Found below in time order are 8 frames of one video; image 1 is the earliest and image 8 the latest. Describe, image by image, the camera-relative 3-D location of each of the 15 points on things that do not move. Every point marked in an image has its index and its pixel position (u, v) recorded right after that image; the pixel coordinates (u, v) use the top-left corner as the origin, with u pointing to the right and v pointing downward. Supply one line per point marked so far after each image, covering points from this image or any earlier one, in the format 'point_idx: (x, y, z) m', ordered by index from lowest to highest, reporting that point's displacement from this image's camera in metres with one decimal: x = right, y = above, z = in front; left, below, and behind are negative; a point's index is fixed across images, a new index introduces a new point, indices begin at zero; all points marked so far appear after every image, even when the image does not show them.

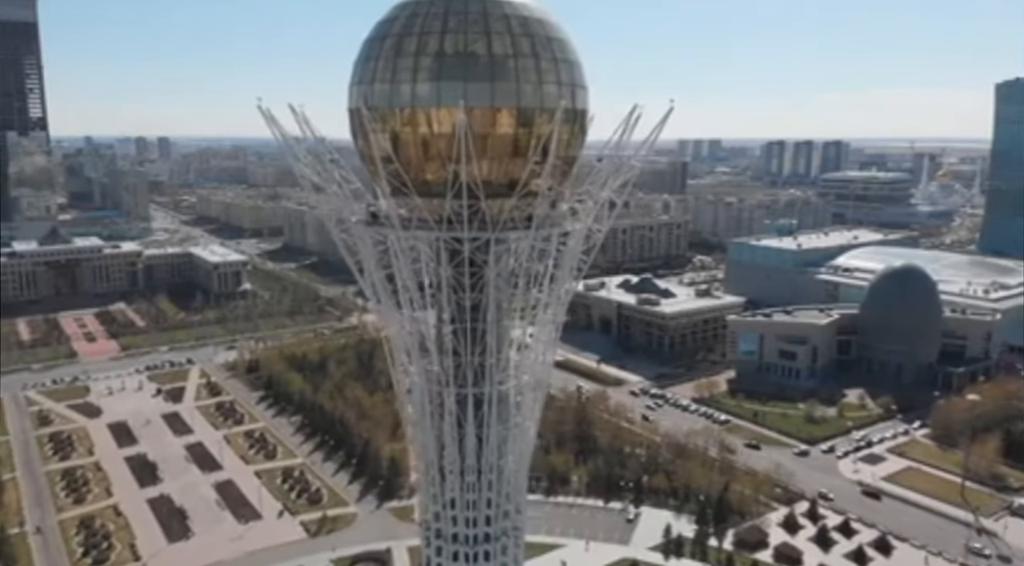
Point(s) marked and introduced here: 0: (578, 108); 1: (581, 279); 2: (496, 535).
0: (+0.8, +2.5, +11.0) m
1: (+0.9, +0.1, +12.1) m
2: (-0.3, -4.0, +12.1) m
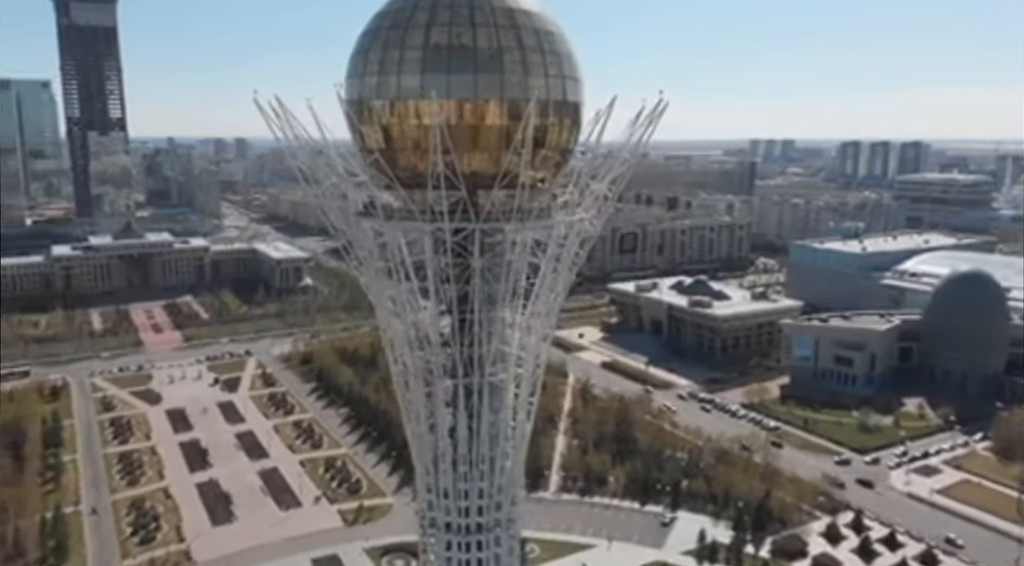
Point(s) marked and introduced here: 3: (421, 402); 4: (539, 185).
0: (+0.8, +2.6, +10.9) m
1: (+0.9, +0.2, +12.0) m
2: (-0.4, -3.9, +12.1) m
3: (-1.4, -1.9, +11.8) m
4: (+0.4, +1.5, +11.2) m
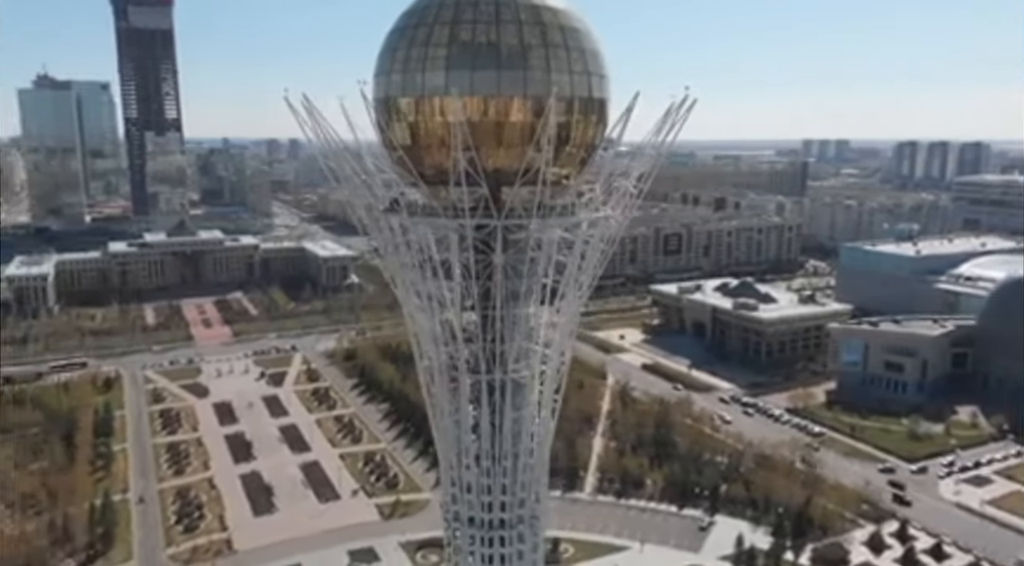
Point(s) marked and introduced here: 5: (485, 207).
0: (+1.1, +2.7, +10.9) m
1: (+1.3, +0.2, +12.0) m
2: (0.0, -3.8, +12.1) m
3: (-1.0, -1.8, +11.9) m
4: (+0.7, +1.5, +11.2) m
5: (-0.4, +1.0, +10.6) m
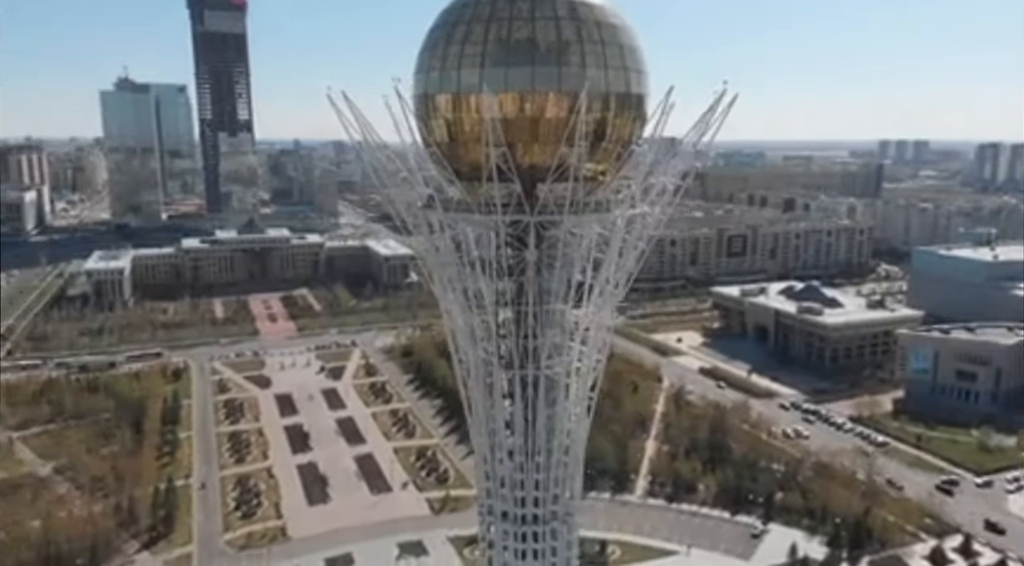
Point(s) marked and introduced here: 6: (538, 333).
0: (+1.6, +2.7, +10.8) m
1: (+1.8, +0.3, +11.9) m
2: (+0.5, -3.8, +12.1) m
3: (-0.5, -1.7, +12.0) m
4: (+1.3, +1.5, +11.2) m
5: (+0.1, +1.1, +10.7) m
6: (+0.4, -0.8, +11.4) m
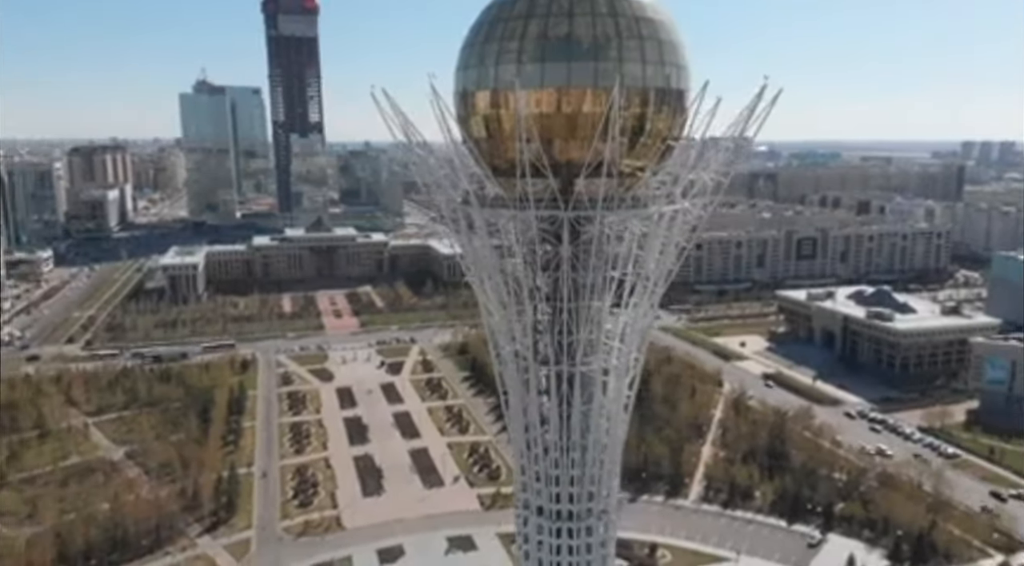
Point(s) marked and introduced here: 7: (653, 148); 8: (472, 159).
0: (+2.2, +2.8, +10.7) m
1: (+2.4, +0.3, +11.8) m
2: (+1.1, -3.7, +12.1) m
3: (+0.1, -1.7, +12.1) m
4: (+1.8, +1.6, +11.1) m
5: (+0.6, +1.2, +10.7) m
6: (+0.9, -0.7, +11.4) m
7: (+2.0, +1.9, +11.0) m
8: (-0.6, +1.9, +11.5) m
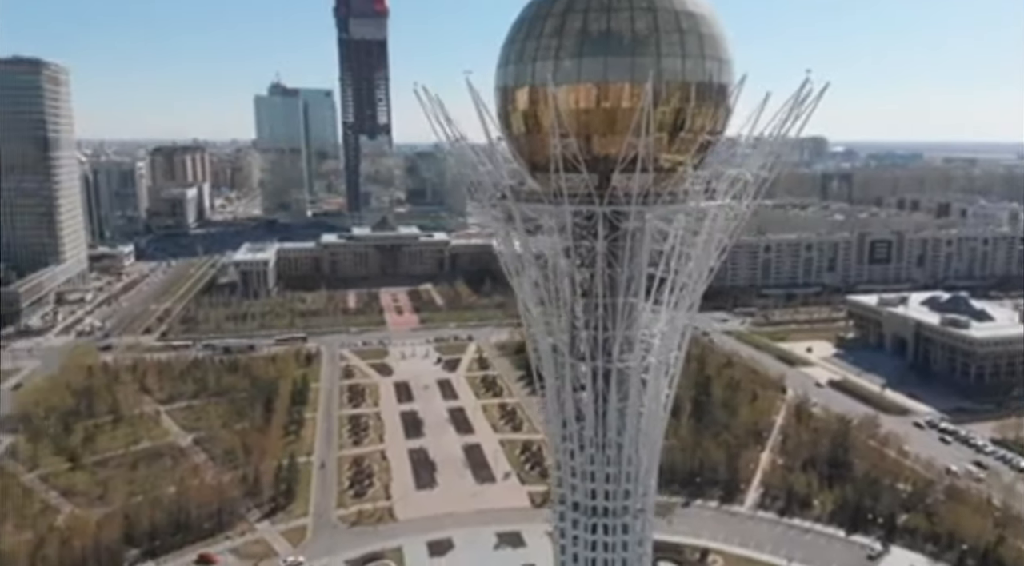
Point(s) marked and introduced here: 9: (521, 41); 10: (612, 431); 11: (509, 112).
0: (+2.7, +2.8, +10.6) m
1: (+3.0, +0.3, +11.6) m
2: (+1.6, -3.6, +12.1) m
3: (+0.7, -1.6, +12.2) m
4: (+2.4, +1.6, +11.0) m
5: (+1.1, +1.2, +10.7) m
6: (+1.5, -0.6, +11.4) m
7: (+2.6, +2.0, +10.9) m
8: (0.0, +2.0, +11.6) m
9: (+0.1, +3.5, +11.0) m
10: (+1.6, -2.3, +11.9) m
11: (0.0, +2.5, +11.2) m
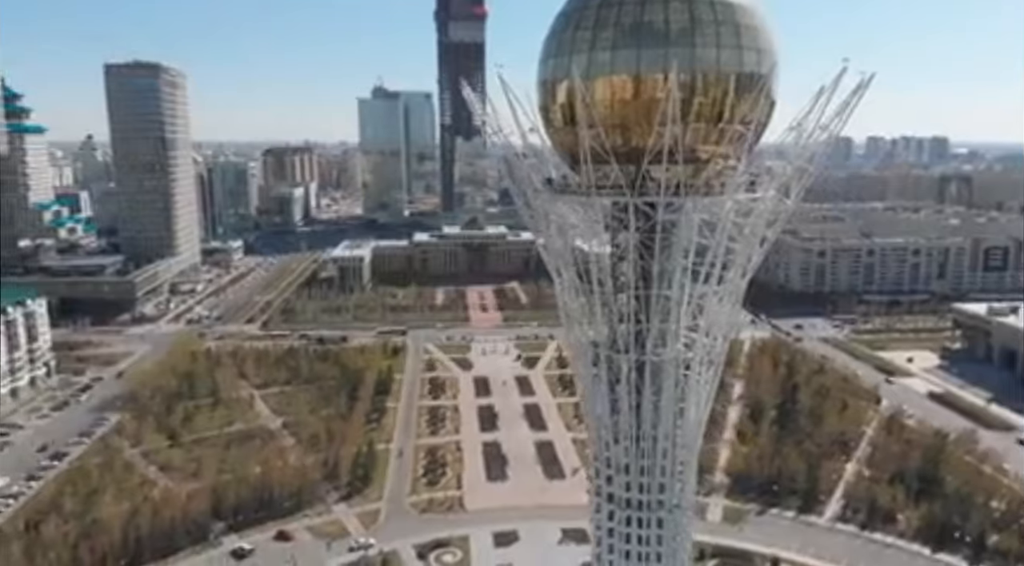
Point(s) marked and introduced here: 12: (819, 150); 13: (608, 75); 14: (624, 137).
0: (+3.2, +2.9, +10.5) m
1: (+3.6, +0.4, +11.5) m
2: (+2.2, -3.5, +12.1) m
3: (+1.3, -1.4, +12.3) m
4: (+2.9, +1.7, +10.9) m
5: (+1.6, +1.4, +10.8) m
6: (+2.0, -0.5, +11.4) m
7: (+3.1, +2.1, +10.8) m
8: (+0.6, +2.1, +11.8) m
9: (+0.7, +3.6, +11.2) m
10: (+2.1, -2.2, +11.9) m
11: (+0.6, +2.7, +11.4) m
12: (+4.5, +1.9, +11.1) m
13: (+1.4, +2.8, +10.4) m
14: (+1.6, +2.1, +10.6) m
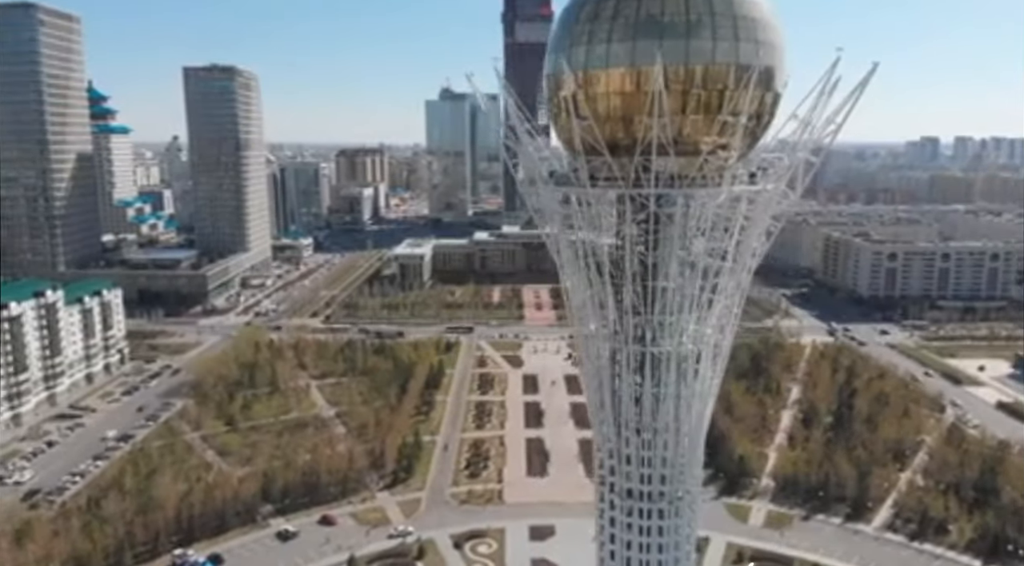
0: (+3.2, +3.0, +10.5) m
1: (+3.6, +0.5, +11.4) m
2: (+2.2, -3.4, +12.2) m
3: (+1.4, -1.3, +12.5) m
4: (+2.9, +1.9, +11.0) m
5: (+1.6, +1.5, +10.9) m
6: (+2.0, -0.4, +11.5) m
7: (+3.1, +2.2, +10.8) m
8: (+0.7, +2.3, +12.0) m
9: (+0.8, +3.8, +11.4) m
10: (+2.2, -2.1, +12.0) m
11: (+0.6, +2.8, +11.7) m
12: (+4.5, +2.0, +11.0) m
13: (+1.3, +3.0, +10.6) m
14: (+1.6, +2.2, +10.8) m
